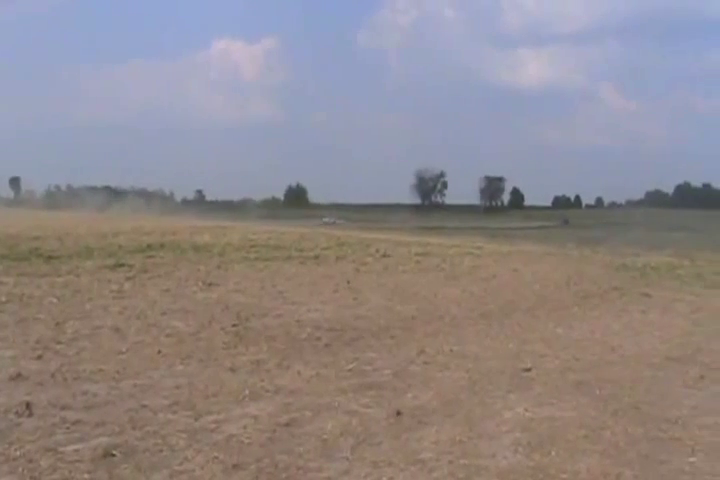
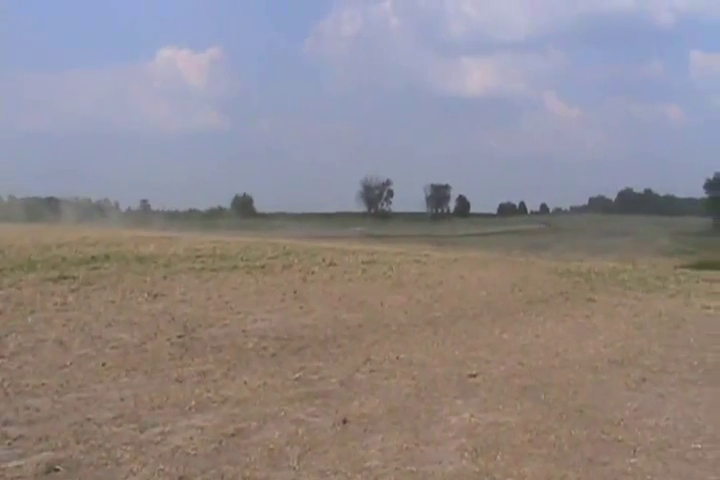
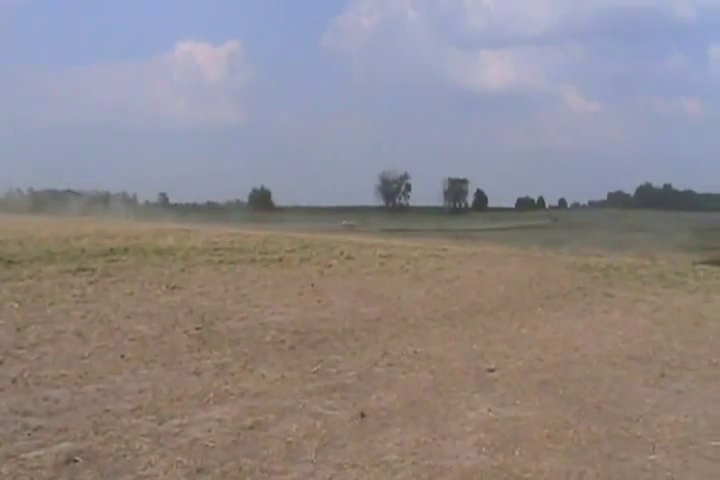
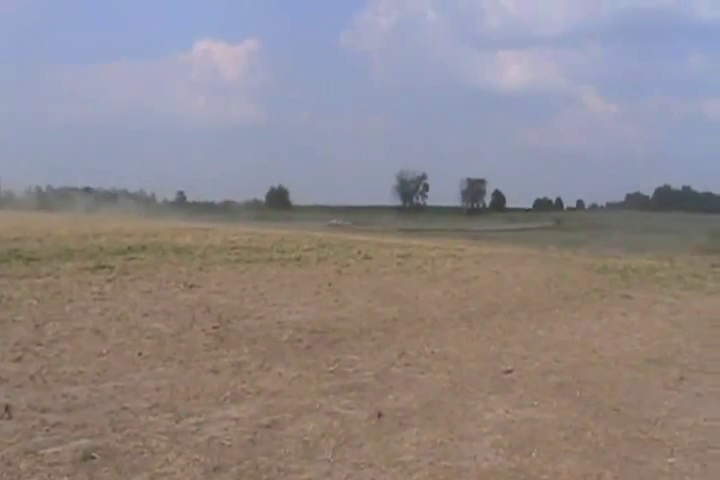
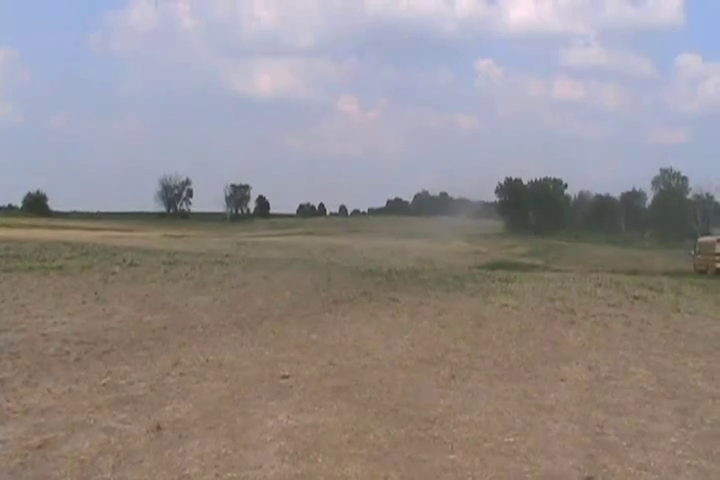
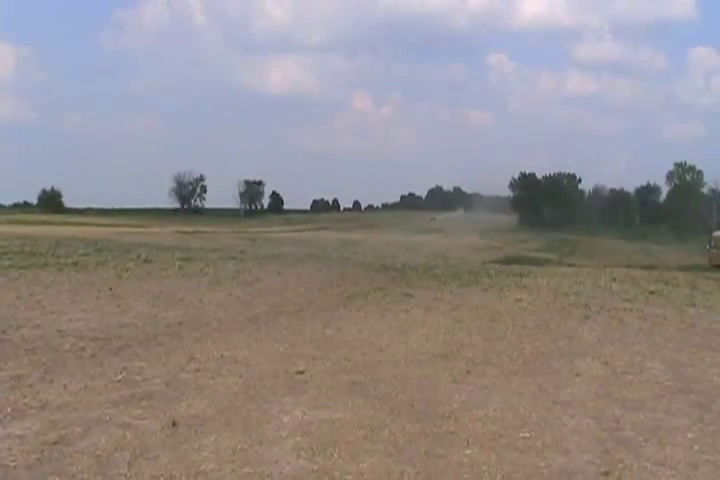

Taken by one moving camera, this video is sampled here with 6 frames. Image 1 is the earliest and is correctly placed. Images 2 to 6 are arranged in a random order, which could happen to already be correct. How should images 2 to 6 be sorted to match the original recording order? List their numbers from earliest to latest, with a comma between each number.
4, 3, 2, 5, 6
